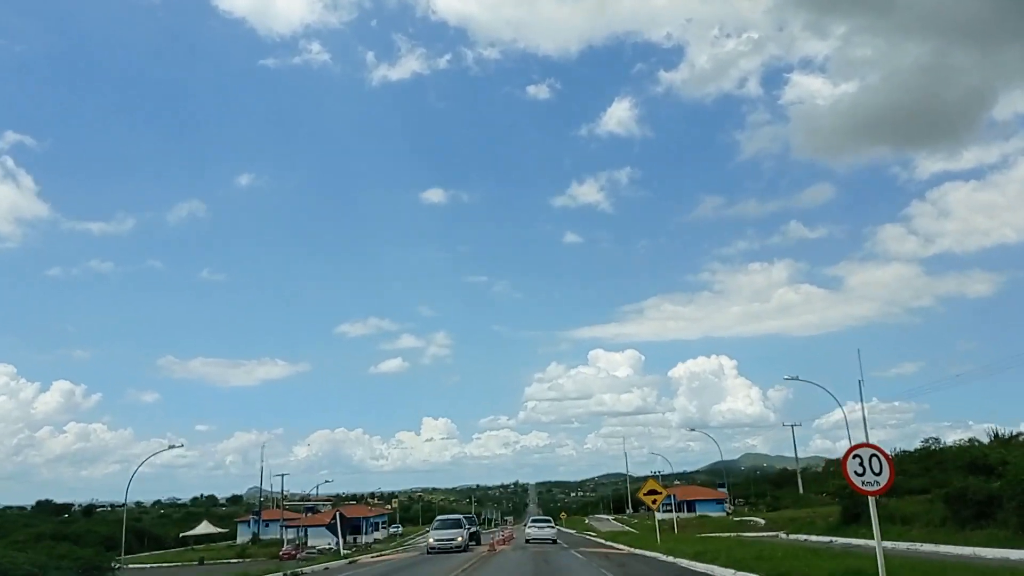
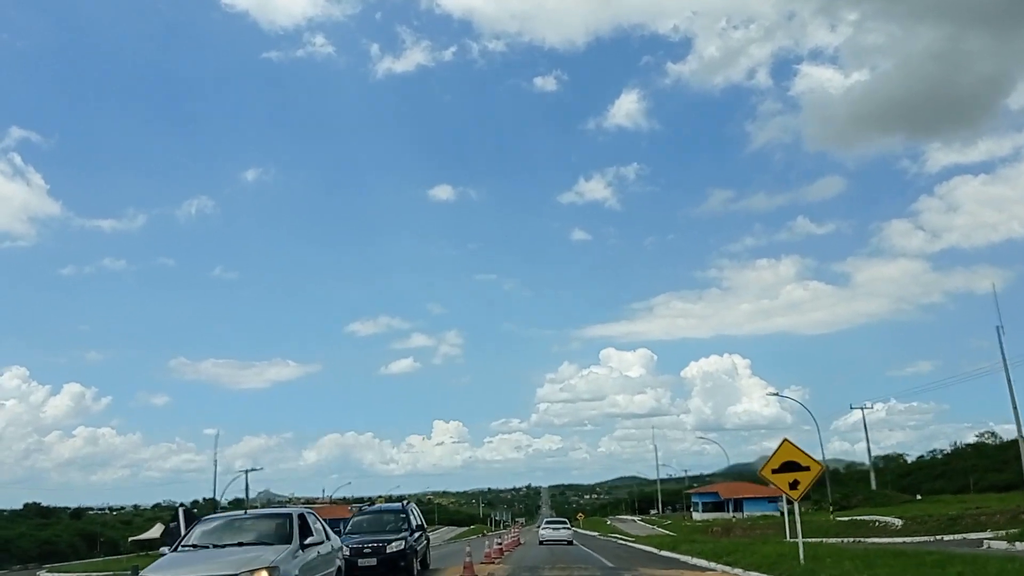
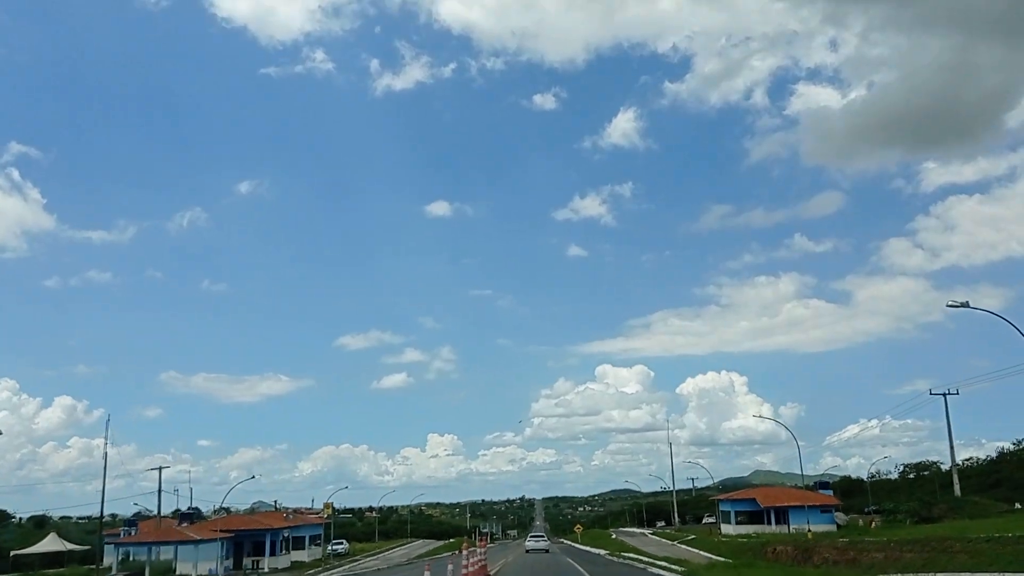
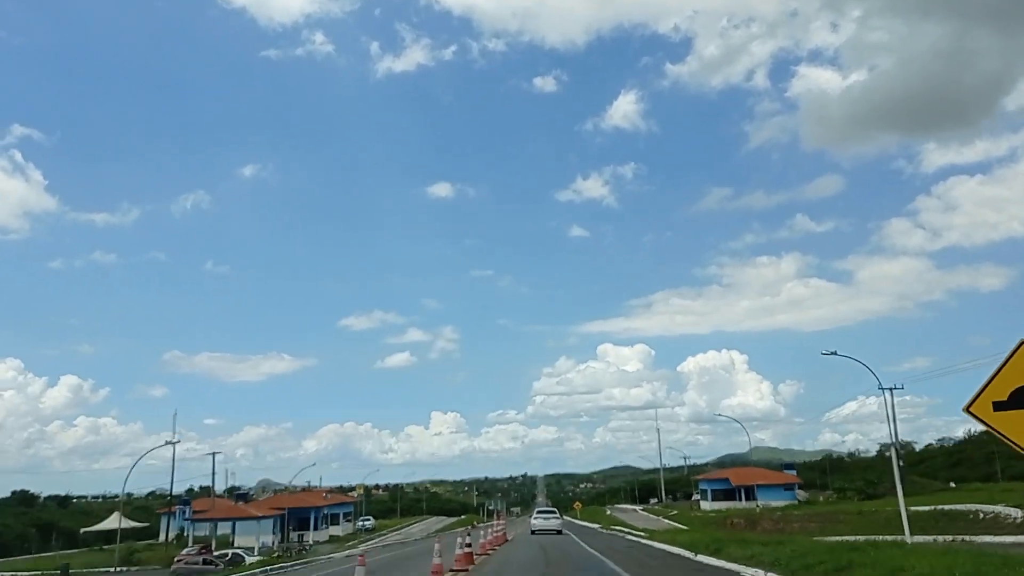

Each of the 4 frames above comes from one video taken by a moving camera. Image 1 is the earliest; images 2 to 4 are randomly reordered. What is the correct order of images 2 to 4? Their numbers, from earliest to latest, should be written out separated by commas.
2, 4, 3
